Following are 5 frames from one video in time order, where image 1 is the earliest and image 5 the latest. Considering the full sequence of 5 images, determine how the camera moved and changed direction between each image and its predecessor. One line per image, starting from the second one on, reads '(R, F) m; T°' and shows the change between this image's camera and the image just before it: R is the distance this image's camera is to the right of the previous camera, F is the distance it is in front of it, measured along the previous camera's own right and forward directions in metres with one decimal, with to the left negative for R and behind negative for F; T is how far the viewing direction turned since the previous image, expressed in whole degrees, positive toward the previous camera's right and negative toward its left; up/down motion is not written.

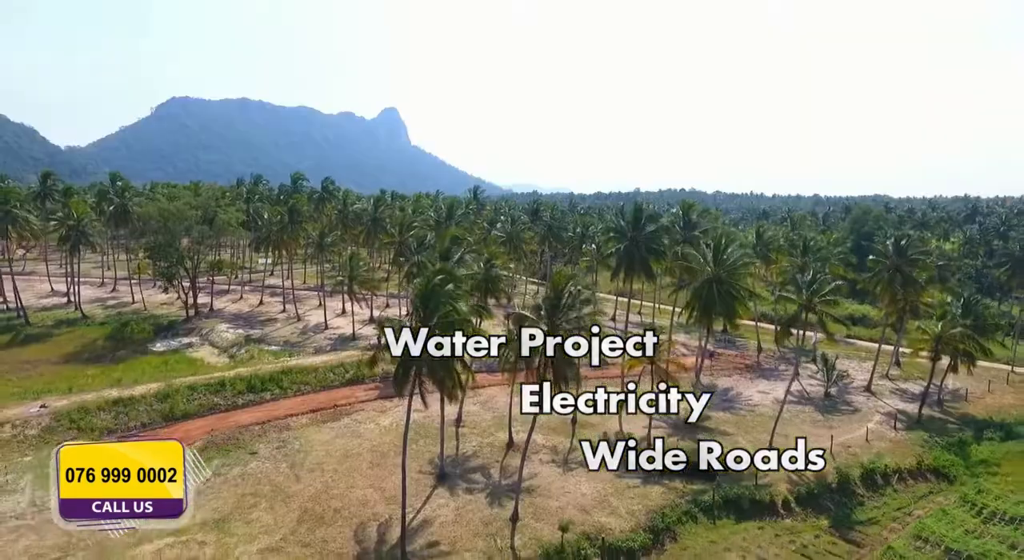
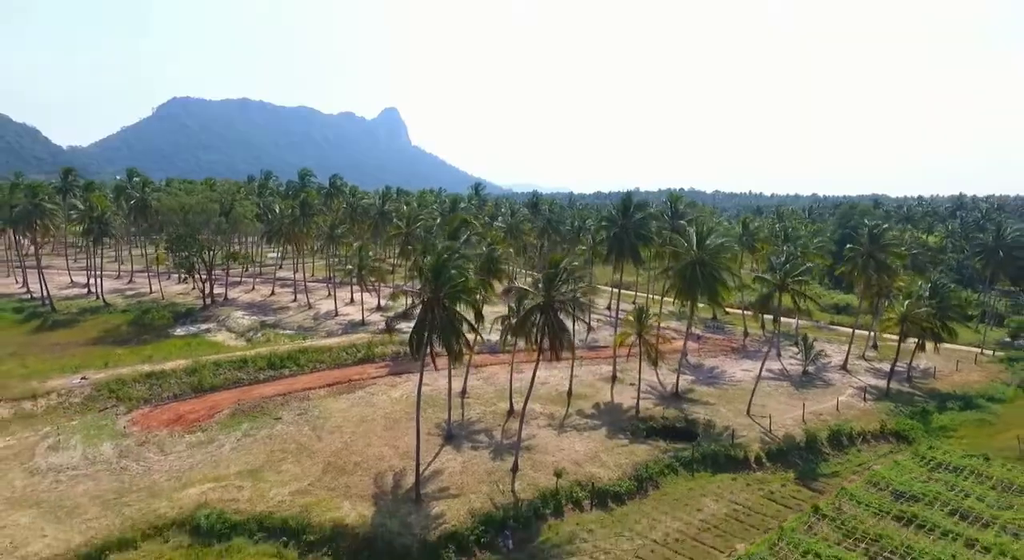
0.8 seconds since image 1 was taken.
(0.0, -2.8) m; 0°
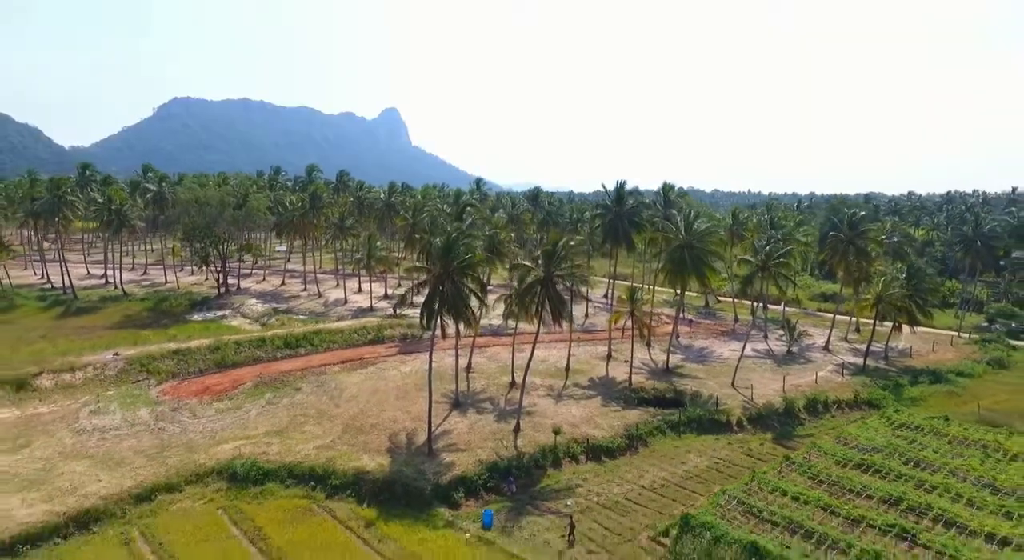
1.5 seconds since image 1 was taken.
(-0.1, -2.5) m; 0°
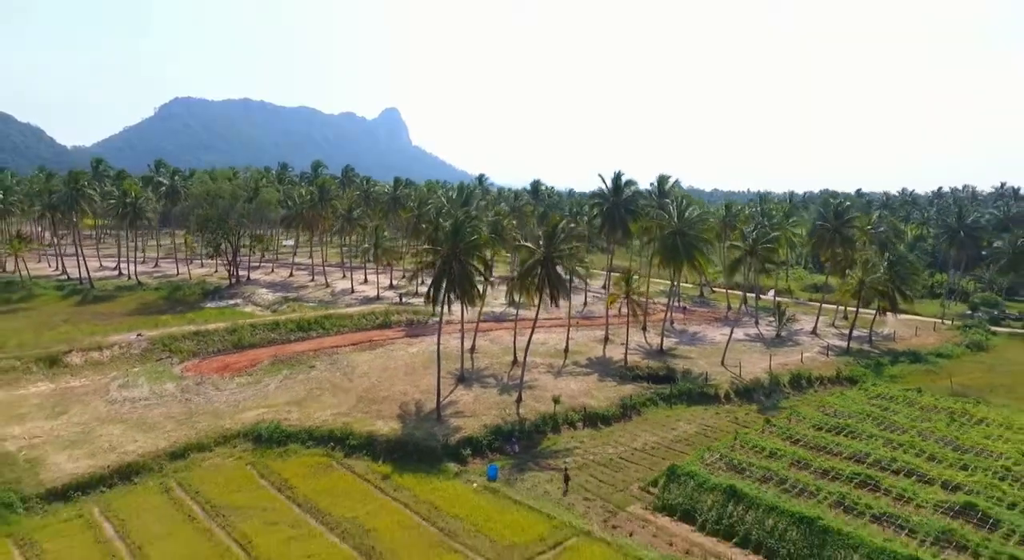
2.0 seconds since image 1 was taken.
(-0.1, -2.0) m; 0°
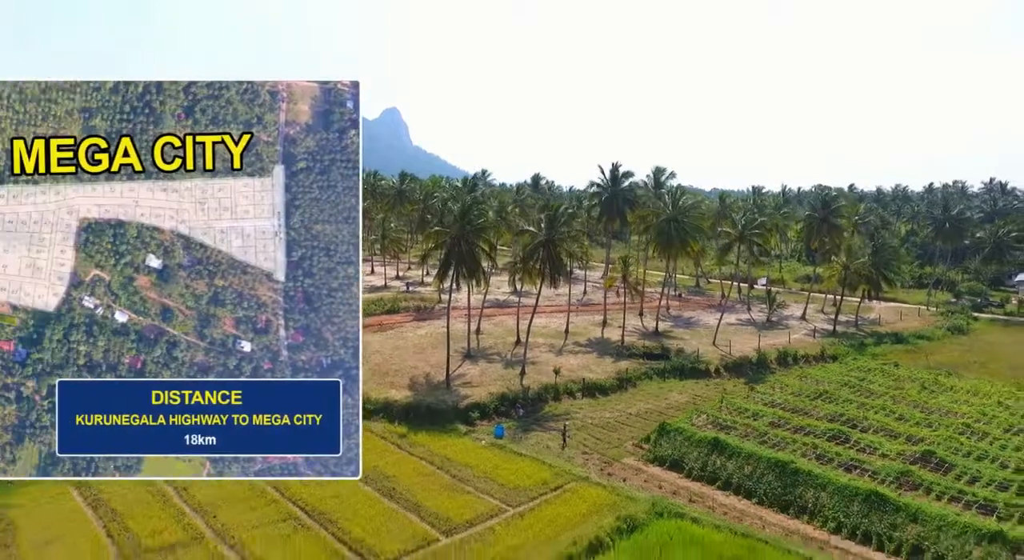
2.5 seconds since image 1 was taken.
(-0.2, -2.2) m; 0°
